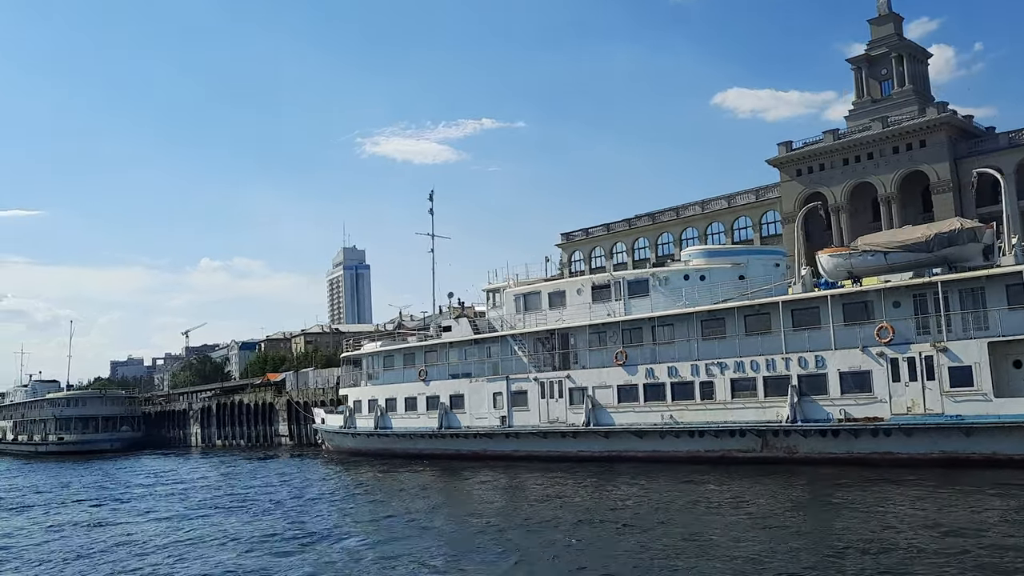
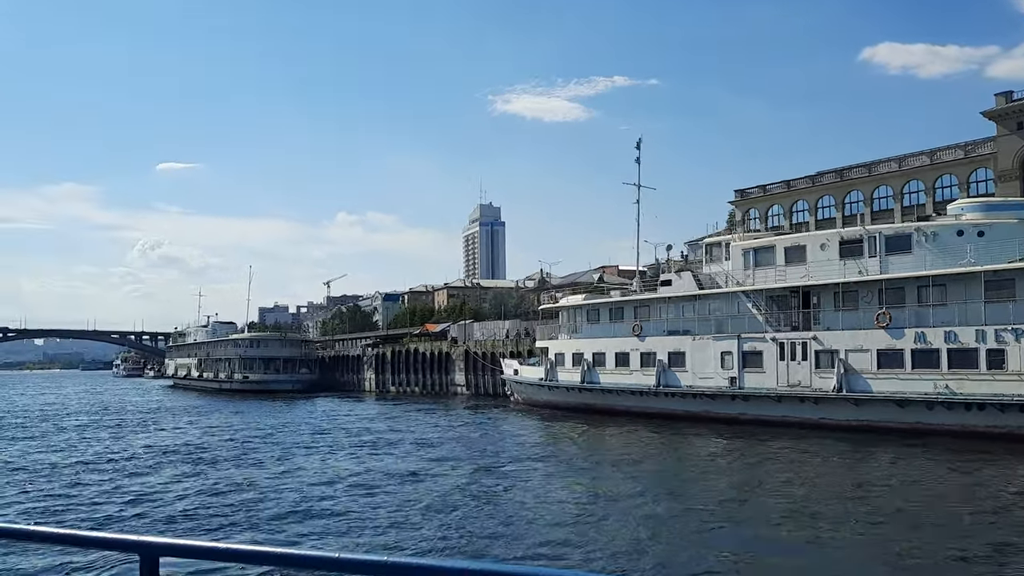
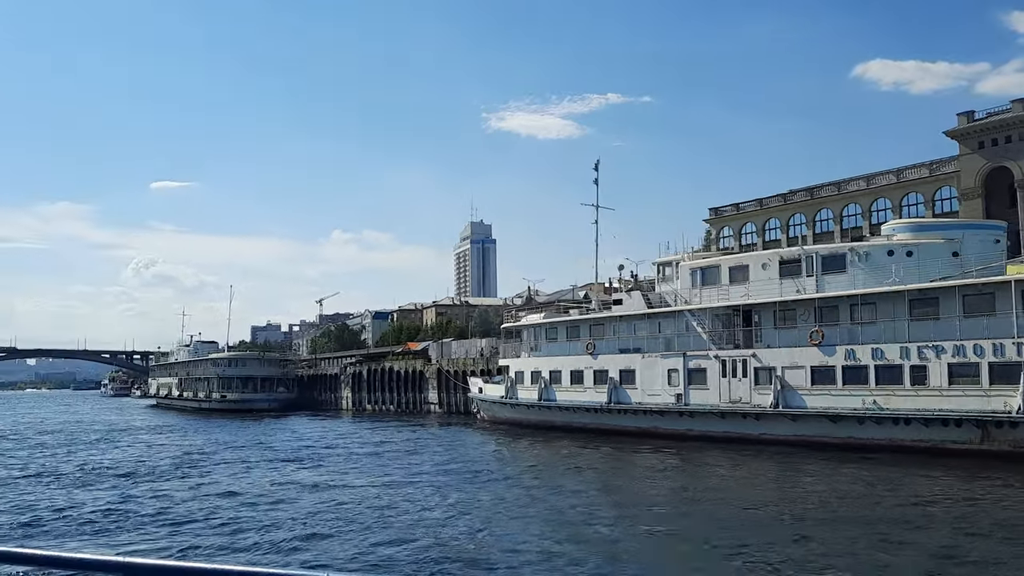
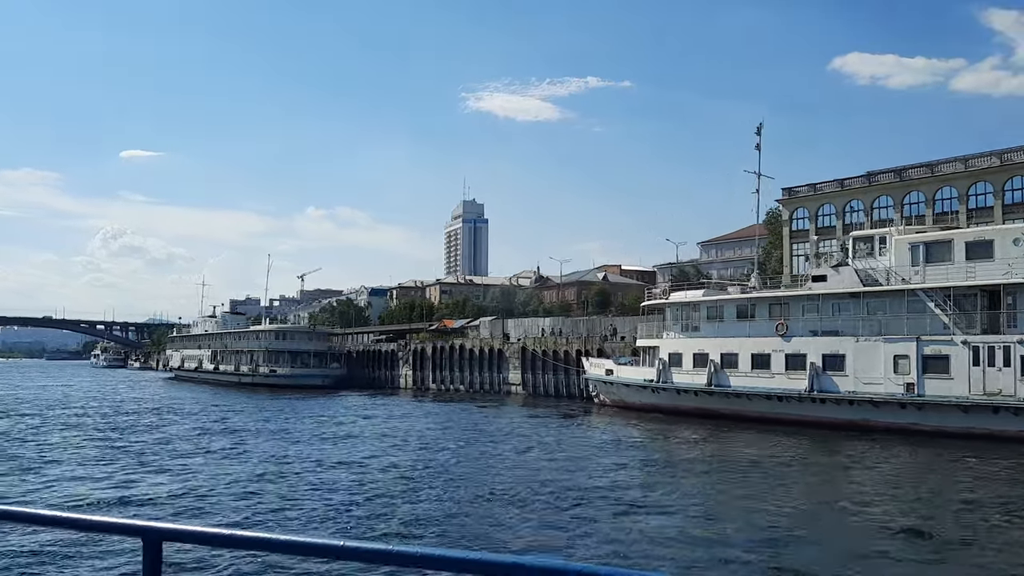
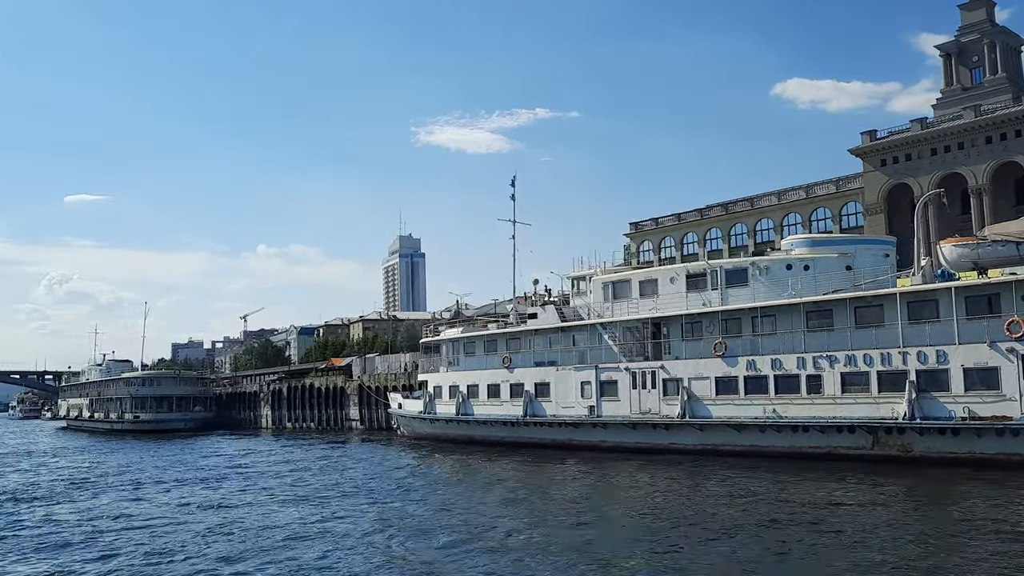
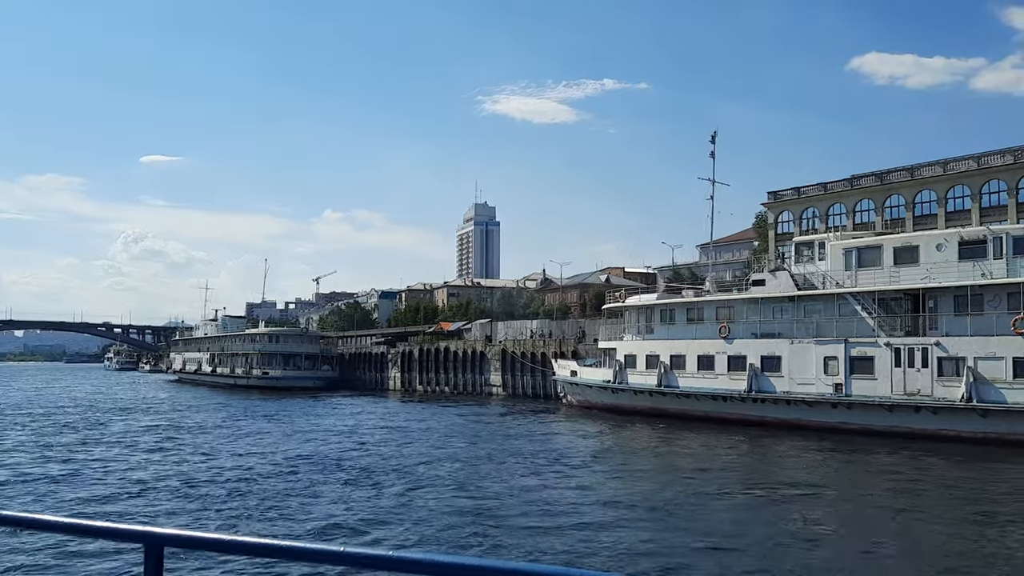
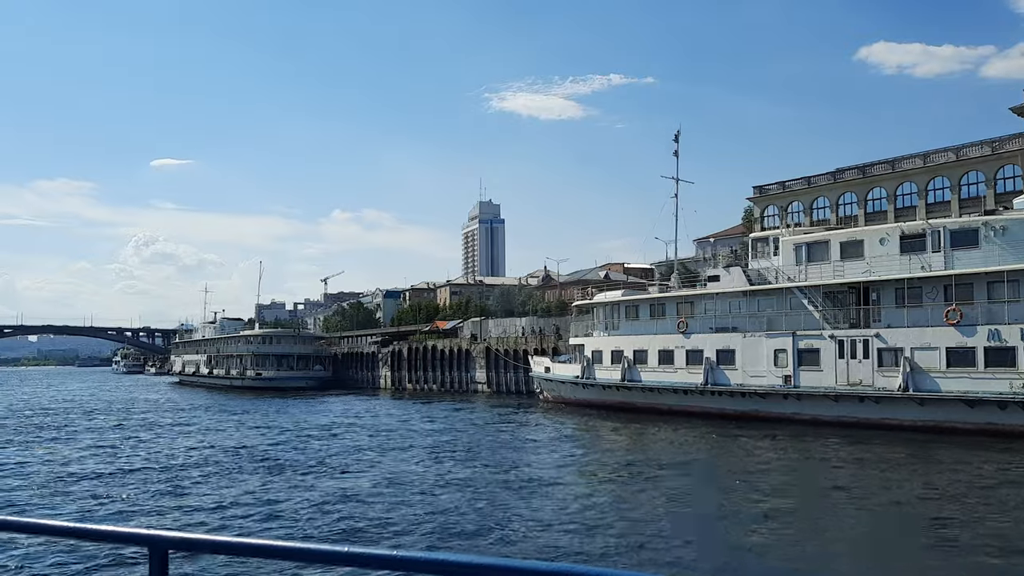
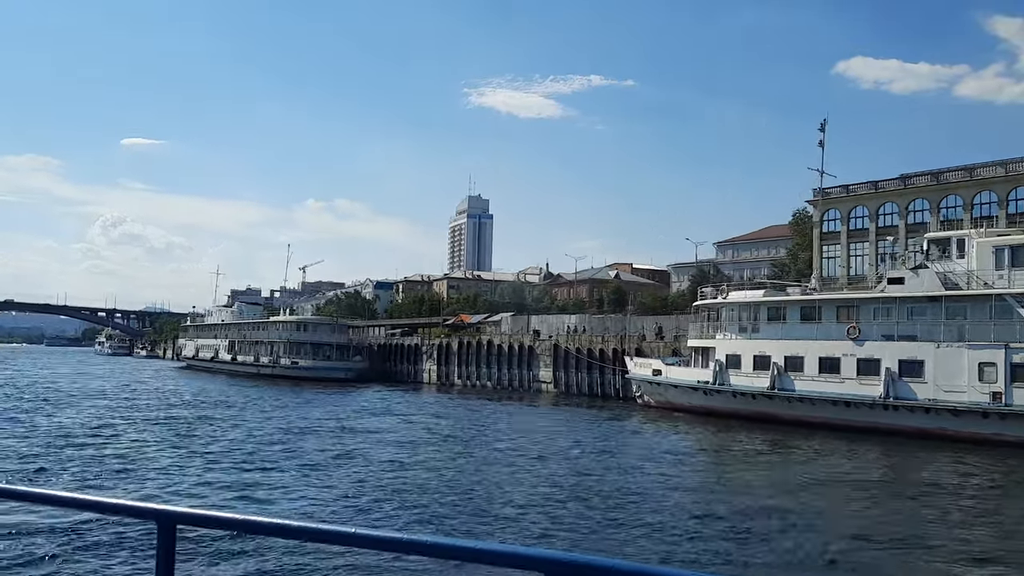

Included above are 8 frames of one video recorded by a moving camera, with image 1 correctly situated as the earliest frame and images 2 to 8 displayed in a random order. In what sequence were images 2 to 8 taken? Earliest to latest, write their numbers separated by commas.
5, 3, 2, 7, 6, 4, 8
